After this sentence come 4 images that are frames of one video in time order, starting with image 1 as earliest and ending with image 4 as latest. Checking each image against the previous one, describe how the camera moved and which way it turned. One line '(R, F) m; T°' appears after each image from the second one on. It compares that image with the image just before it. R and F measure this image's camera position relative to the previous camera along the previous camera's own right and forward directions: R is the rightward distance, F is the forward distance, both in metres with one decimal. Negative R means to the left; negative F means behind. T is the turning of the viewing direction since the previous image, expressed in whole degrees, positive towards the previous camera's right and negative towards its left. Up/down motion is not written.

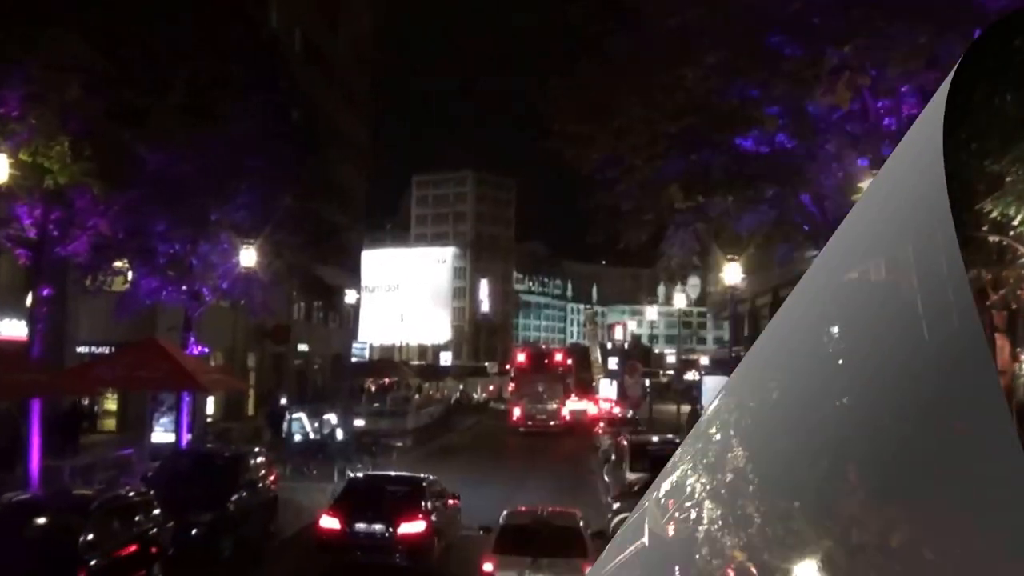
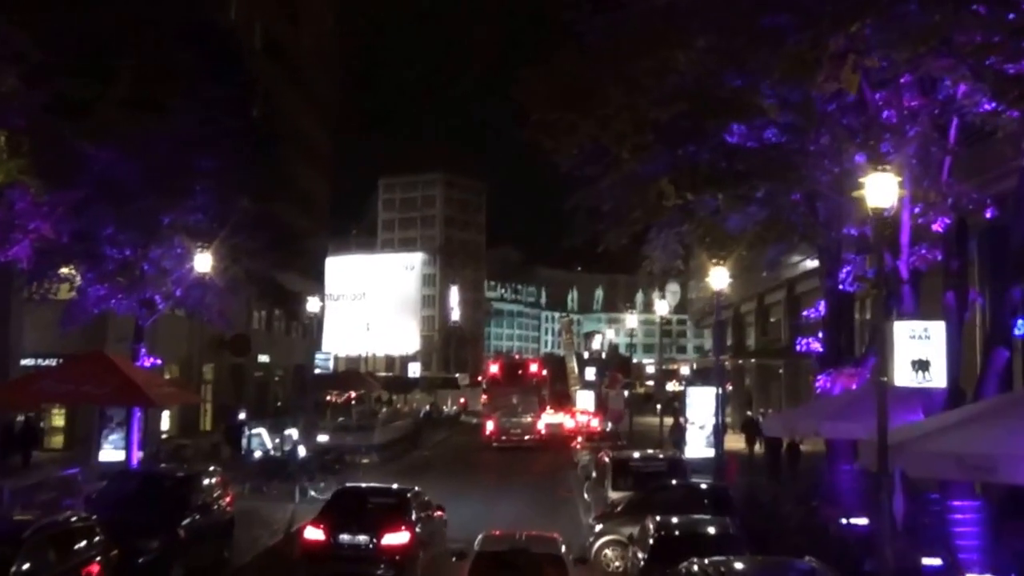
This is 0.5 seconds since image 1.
(-0.1, +1.4) m; +1°
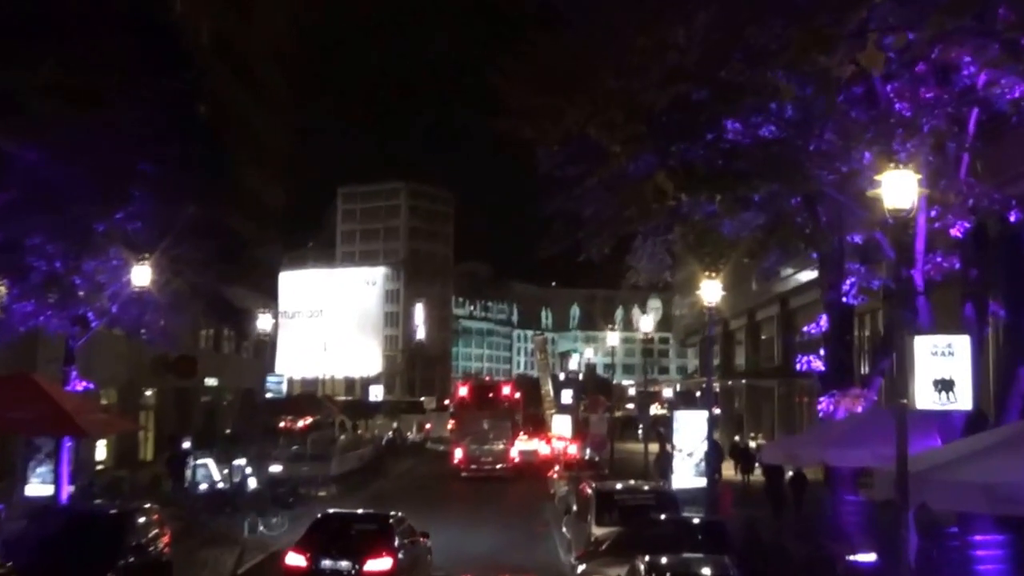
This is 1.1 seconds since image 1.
(-0.1, +2.1) m; +1°
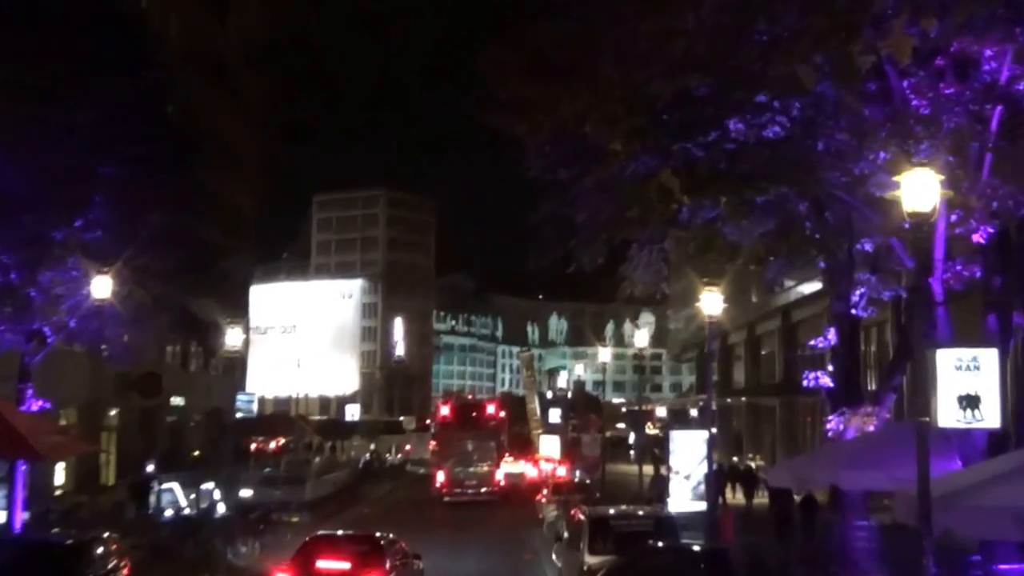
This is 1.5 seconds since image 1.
(-0.1, +1.3) m; +1°
